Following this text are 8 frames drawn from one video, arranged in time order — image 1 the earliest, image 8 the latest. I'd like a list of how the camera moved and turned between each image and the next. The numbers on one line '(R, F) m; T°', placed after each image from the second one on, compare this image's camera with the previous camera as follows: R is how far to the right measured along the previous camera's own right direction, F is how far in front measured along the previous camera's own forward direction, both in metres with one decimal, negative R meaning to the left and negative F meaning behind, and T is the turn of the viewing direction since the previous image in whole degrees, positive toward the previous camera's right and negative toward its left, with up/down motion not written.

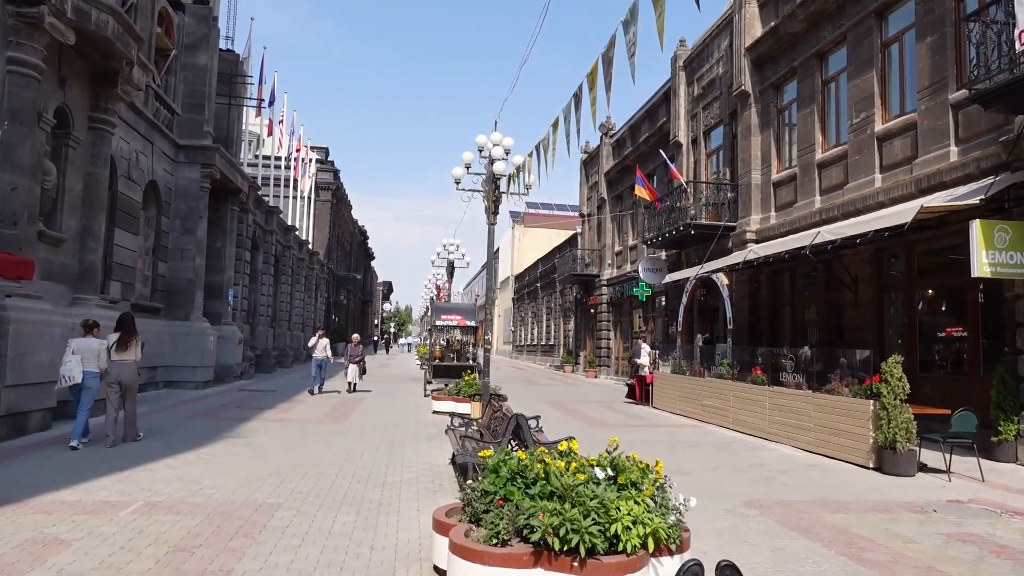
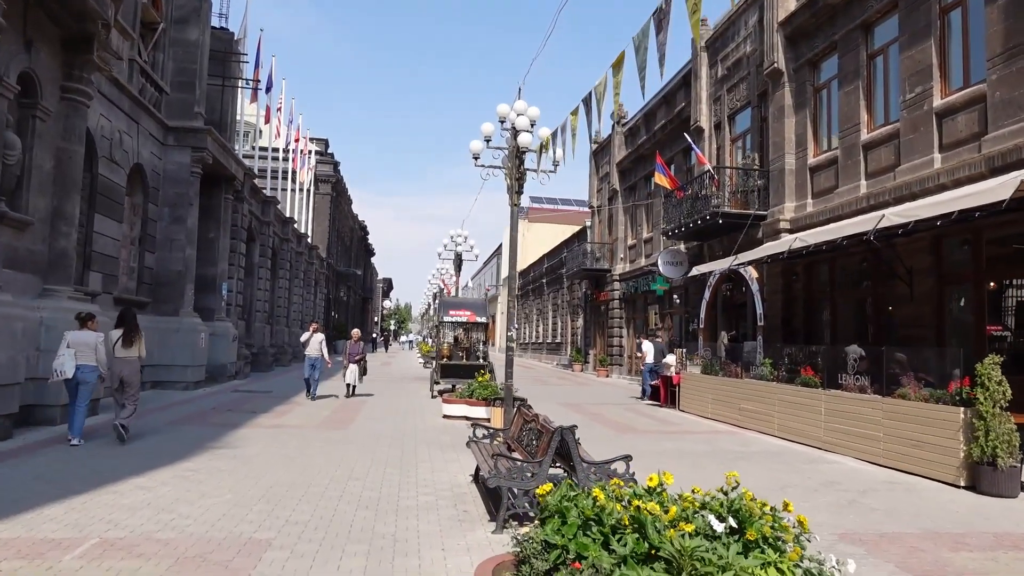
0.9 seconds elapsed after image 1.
(-0.4, +1.4) m; 0°
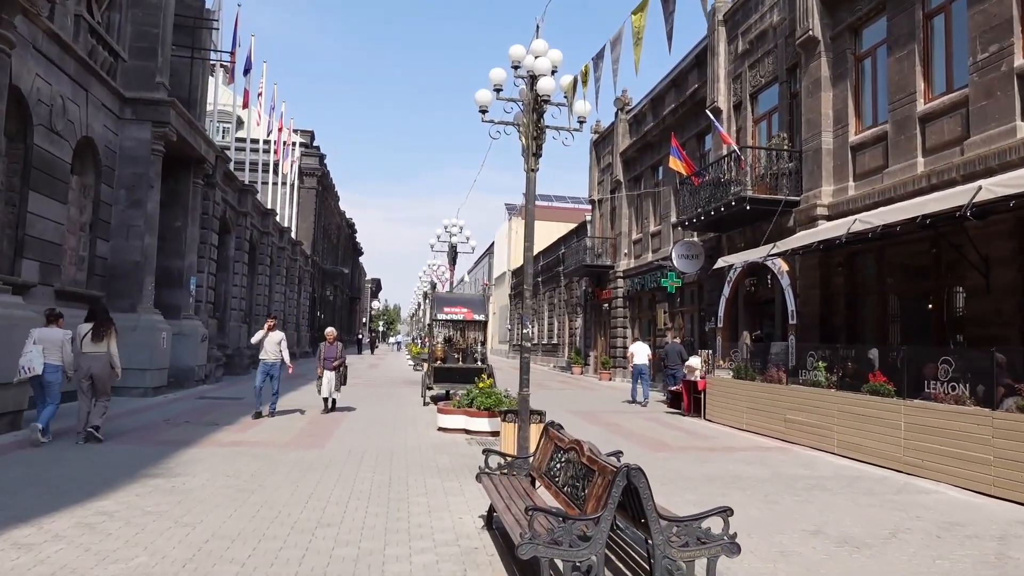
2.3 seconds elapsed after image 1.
(-0.3, +2.1) m; +1°
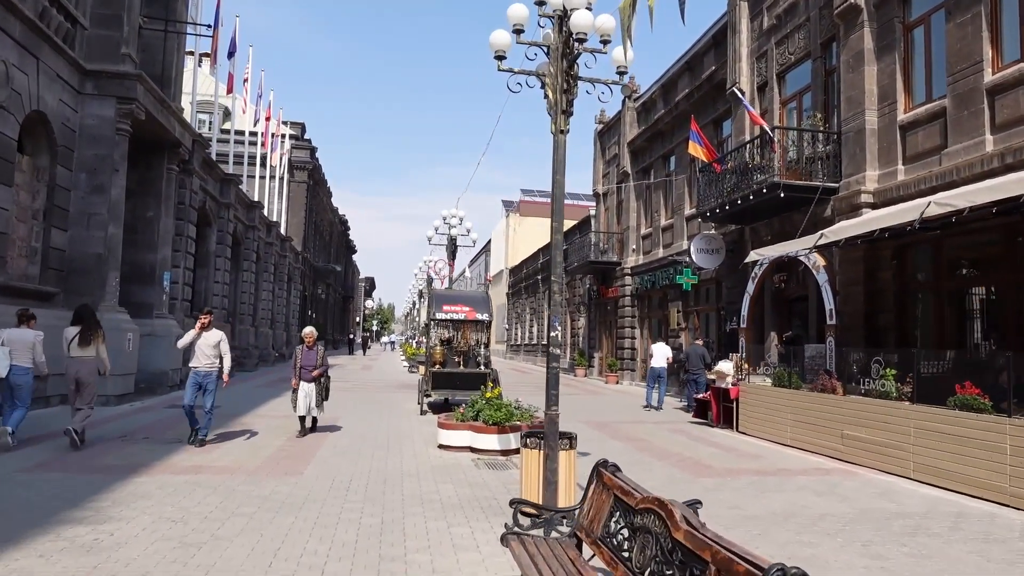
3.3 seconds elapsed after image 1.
(-0.3, +1.7) m; 0°
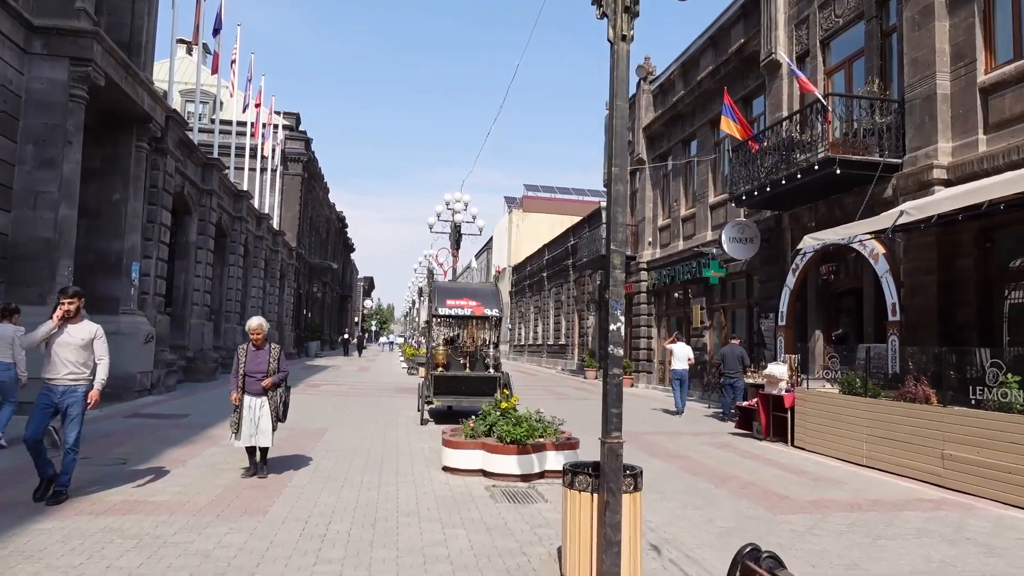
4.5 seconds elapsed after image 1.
(-0.3, +2.0) m; 0°
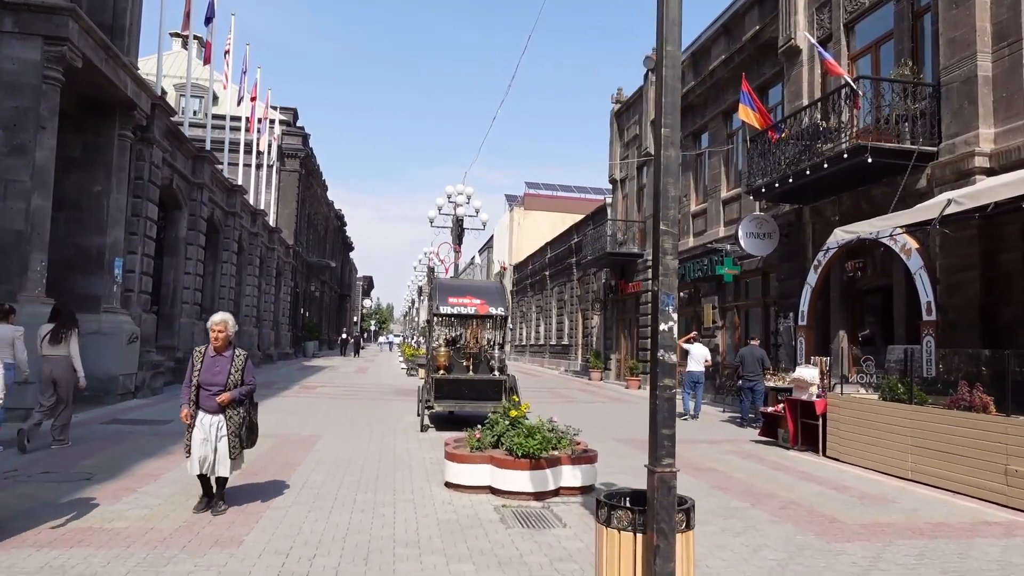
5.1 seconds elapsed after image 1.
(-0.1, +0.9) m; 0°
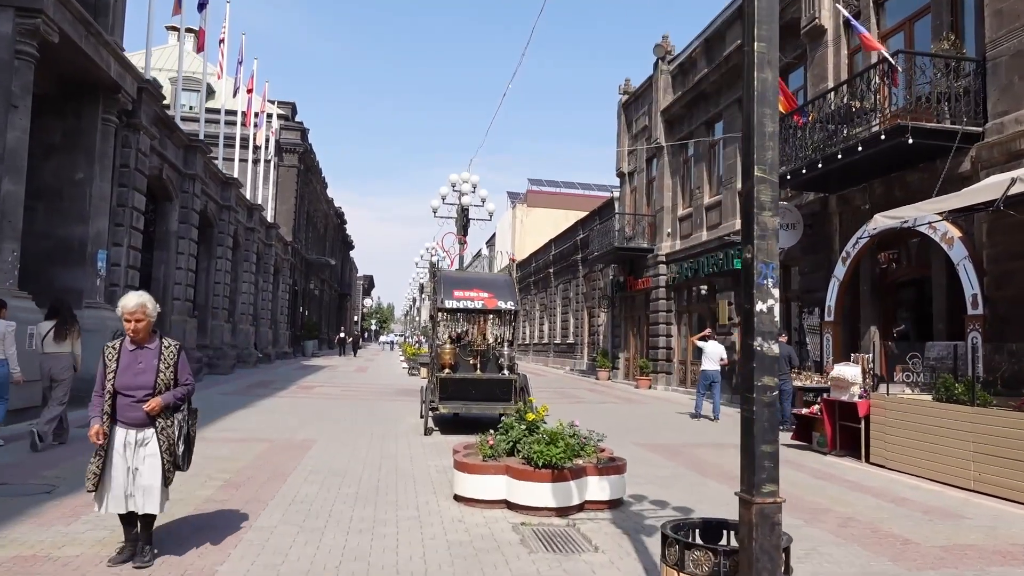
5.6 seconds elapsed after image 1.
(-0.2, +0.9) m; 0°
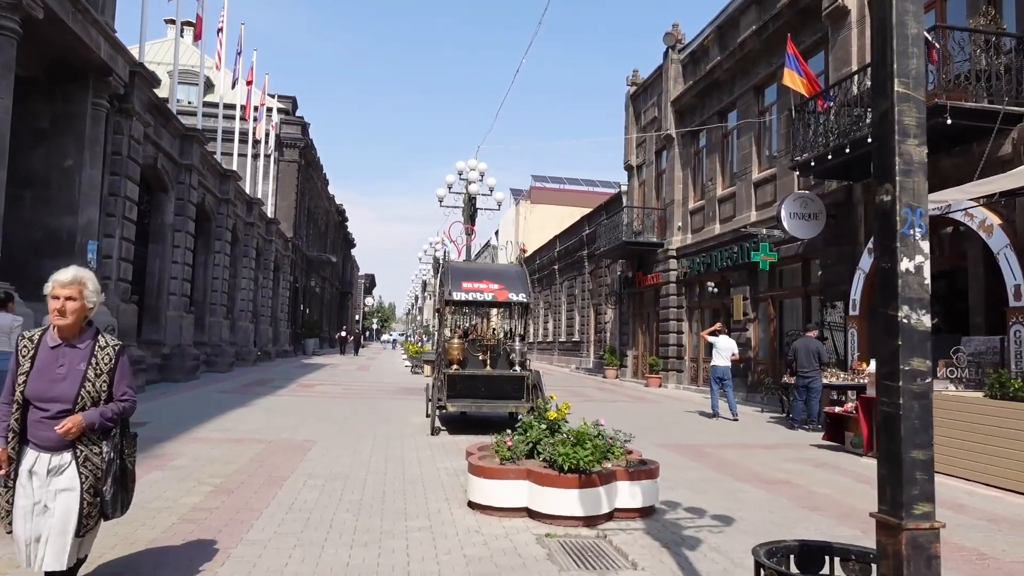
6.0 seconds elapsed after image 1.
(-0.2, +0.7) m; 0°
